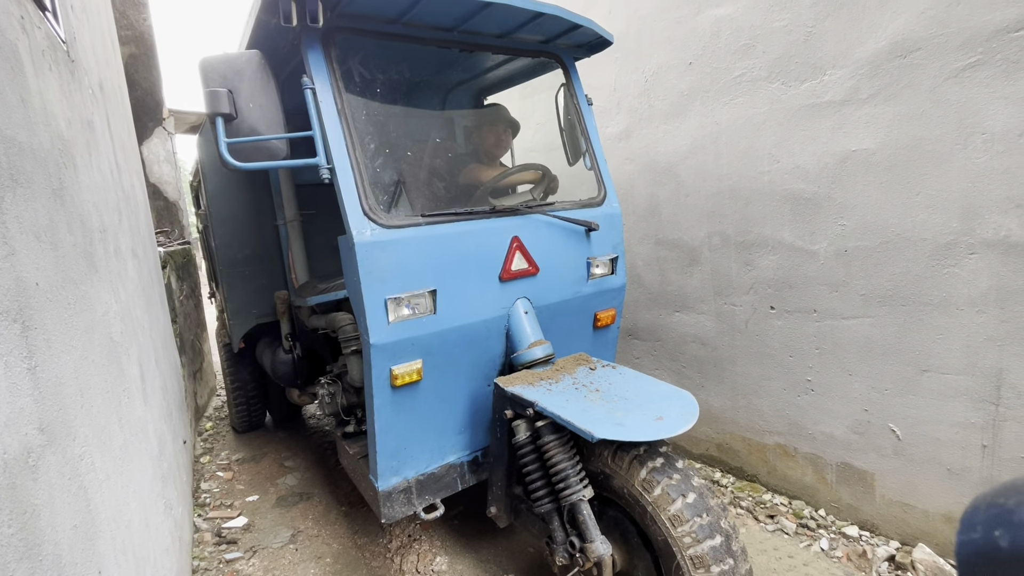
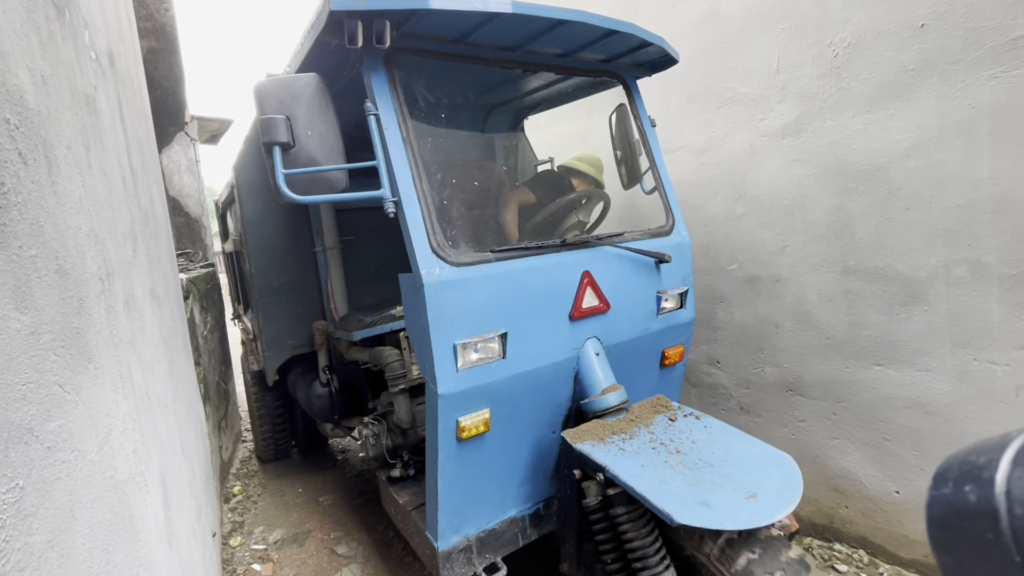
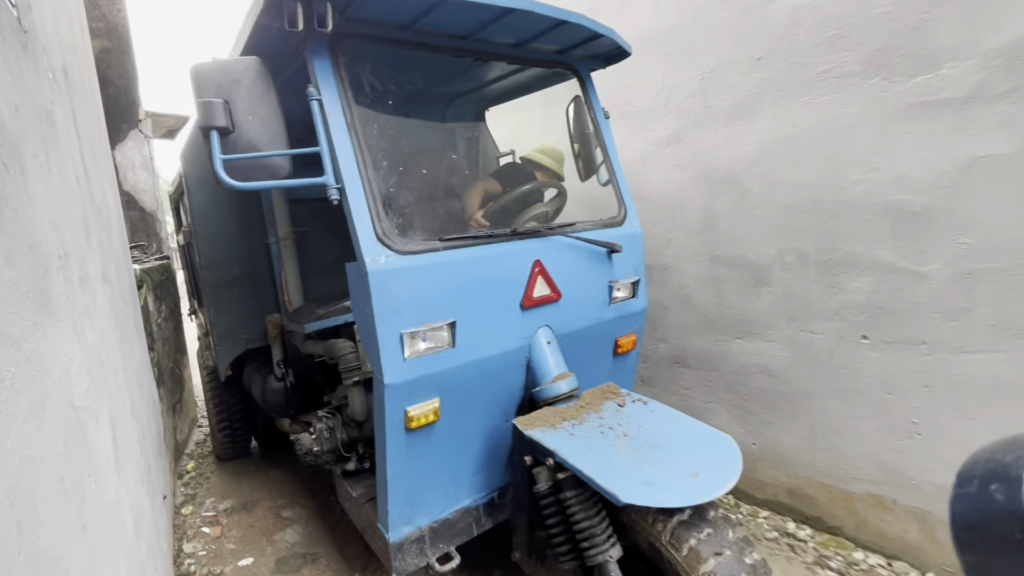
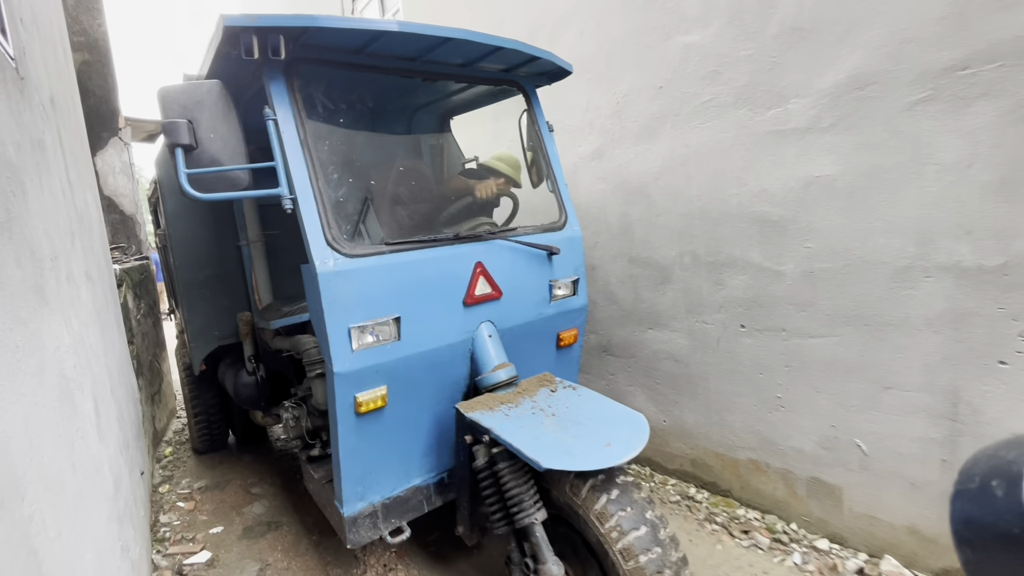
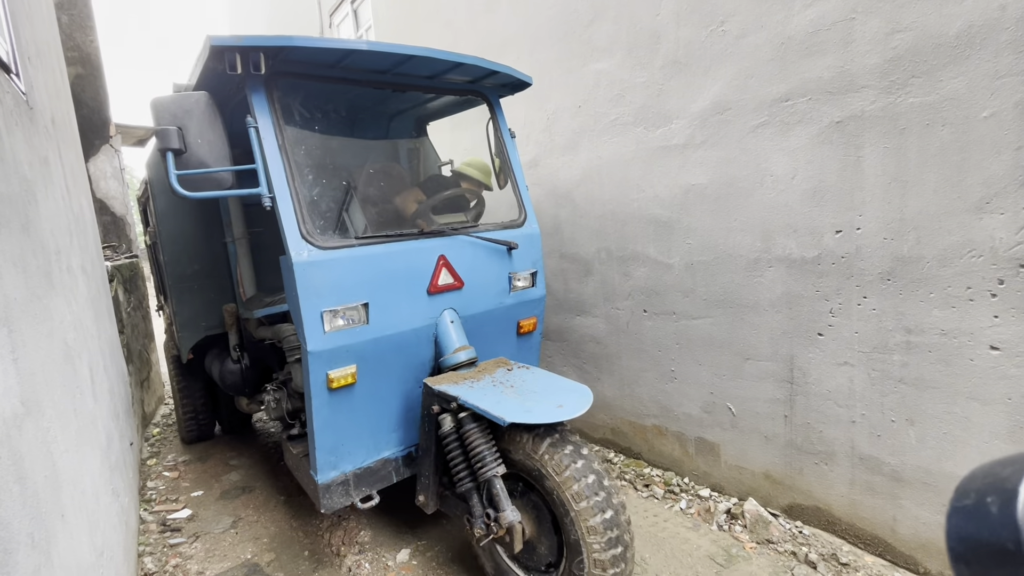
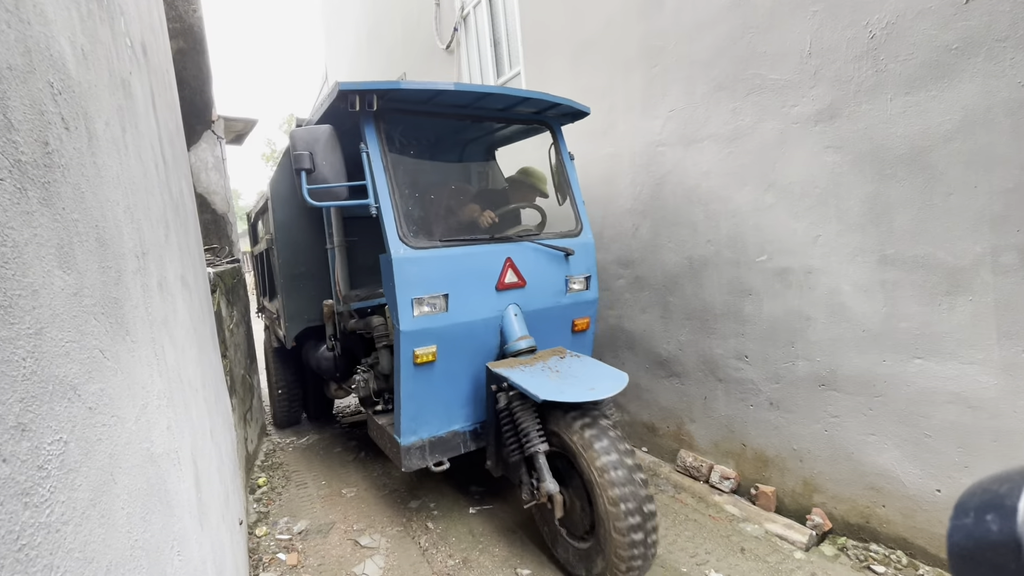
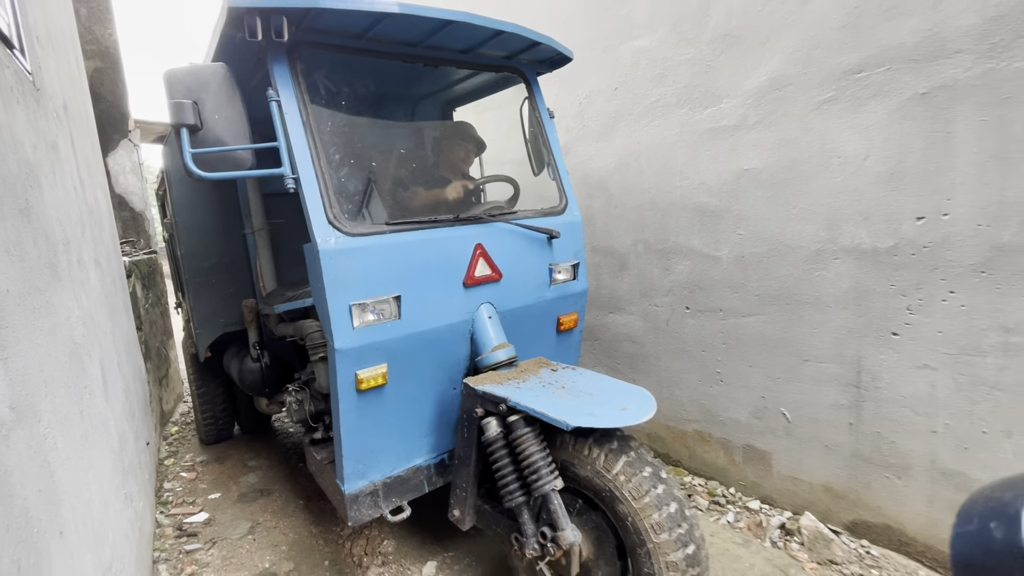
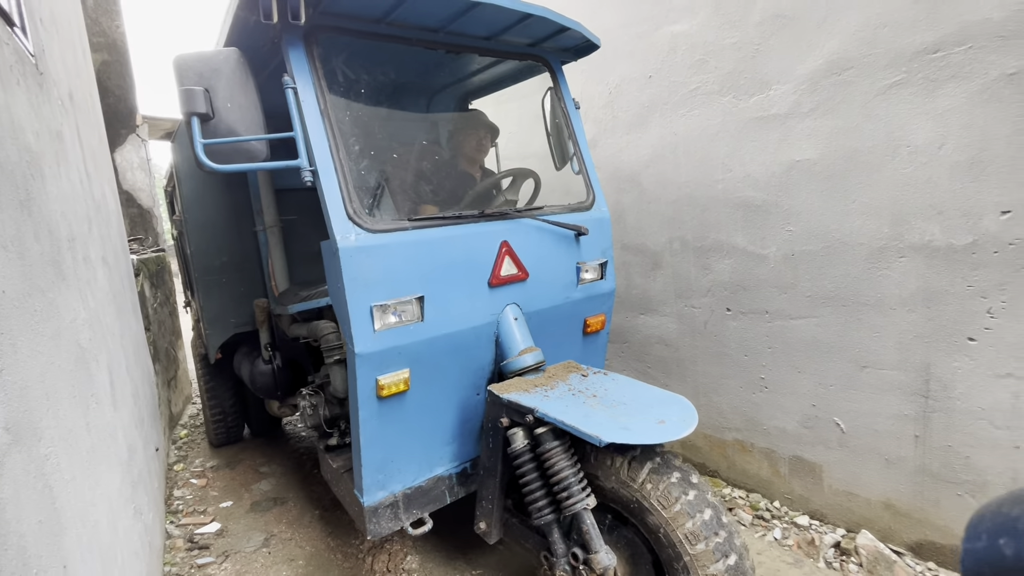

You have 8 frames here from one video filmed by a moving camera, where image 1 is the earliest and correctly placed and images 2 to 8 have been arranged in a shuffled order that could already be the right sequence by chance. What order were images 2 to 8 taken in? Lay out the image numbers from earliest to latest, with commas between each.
8, 7, 5, 4, 3, 2, 6
